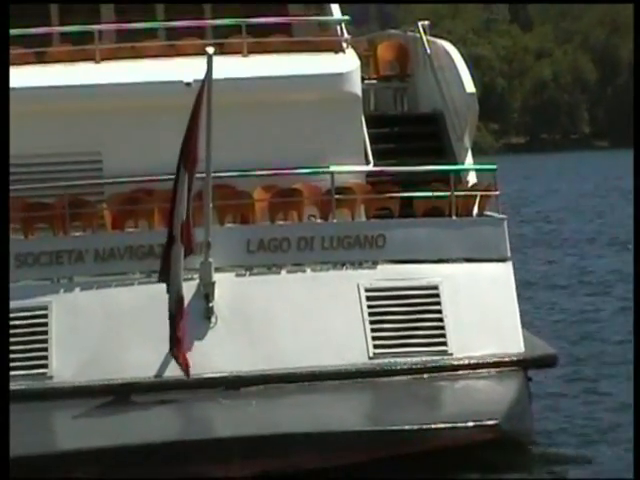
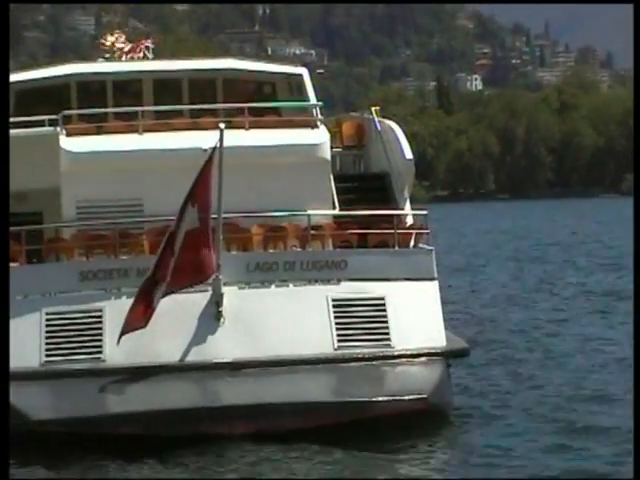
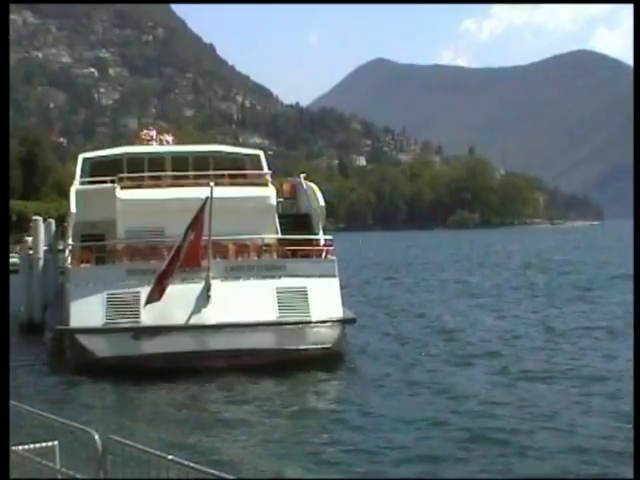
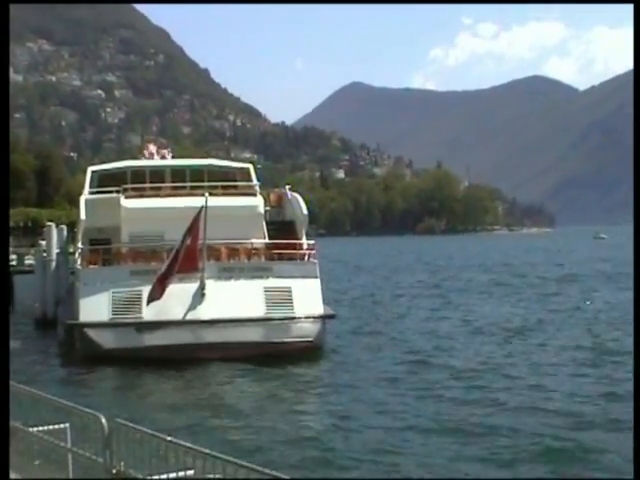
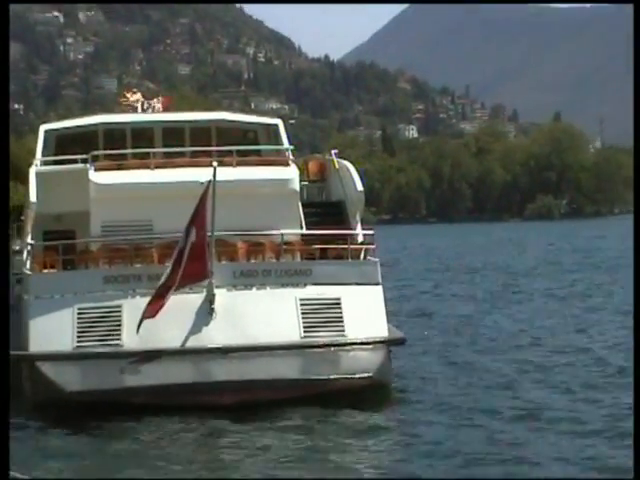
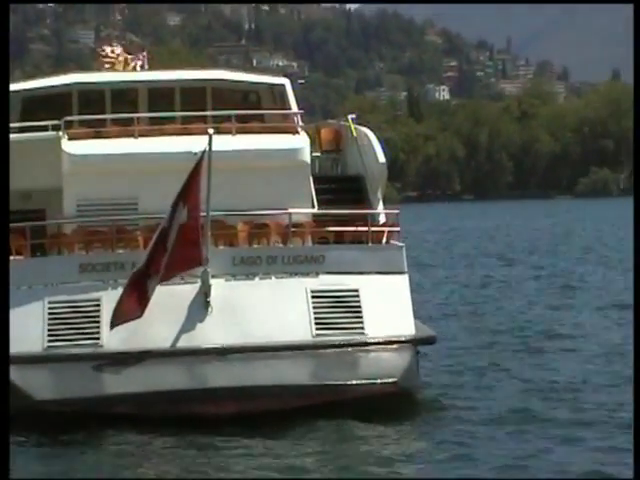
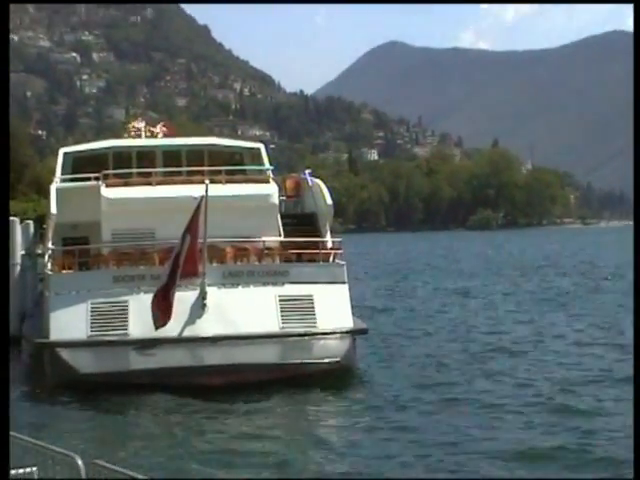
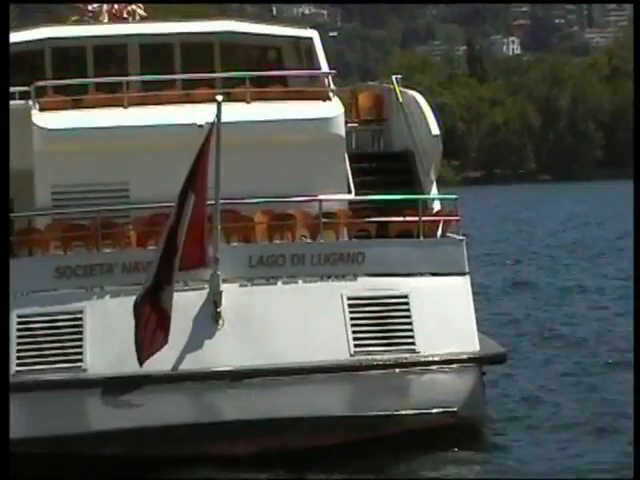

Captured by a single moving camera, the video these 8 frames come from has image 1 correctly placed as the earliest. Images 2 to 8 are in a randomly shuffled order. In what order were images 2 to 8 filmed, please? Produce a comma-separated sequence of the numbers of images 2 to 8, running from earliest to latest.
8, 2, 6, 5, 7, 3, 4
